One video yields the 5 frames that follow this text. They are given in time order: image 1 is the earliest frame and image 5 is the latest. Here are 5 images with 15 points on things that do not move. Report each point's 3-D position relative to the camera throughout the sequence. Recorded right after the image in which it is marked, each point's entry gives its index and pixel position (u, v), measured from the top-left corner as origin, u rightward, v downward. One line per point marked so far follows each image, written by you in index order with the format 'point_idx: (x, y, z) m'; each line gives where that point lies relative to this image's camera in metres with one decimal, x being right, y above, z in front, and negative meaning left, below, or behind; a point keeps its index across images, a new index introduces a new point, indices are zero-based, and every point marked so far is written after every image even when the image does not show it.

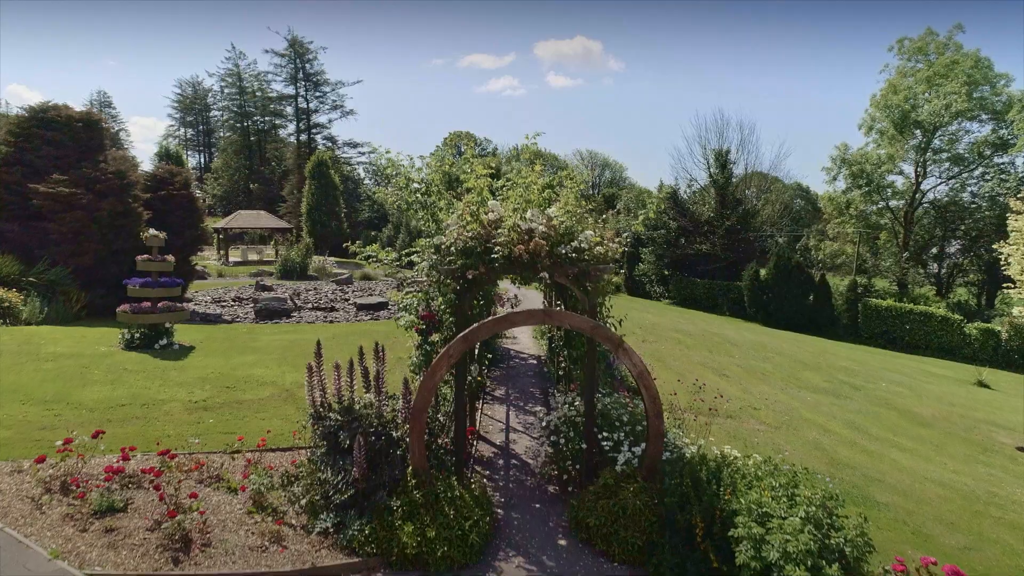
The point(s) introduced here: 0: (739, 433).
0: (+2.6, -1.6, +5.8) m
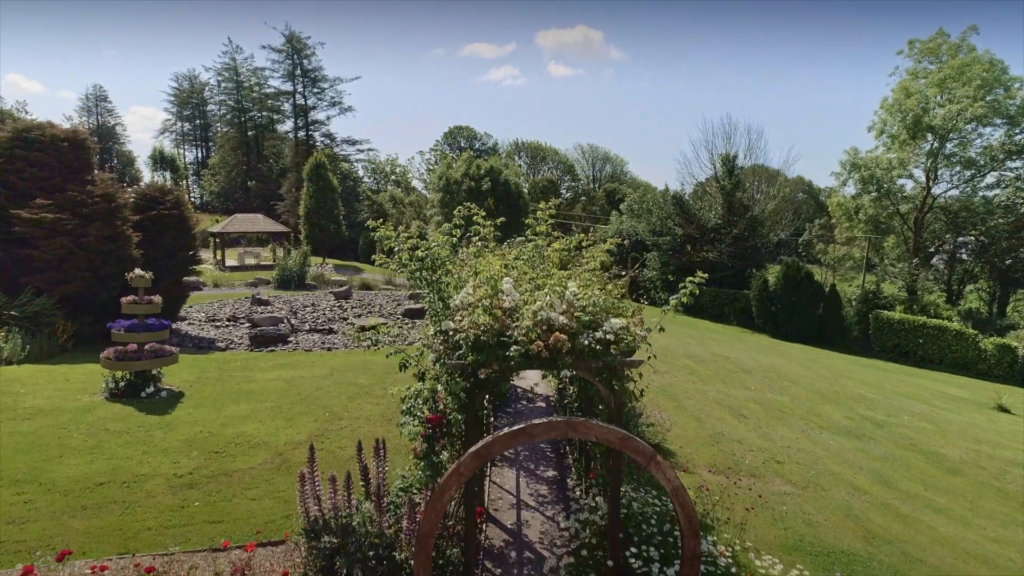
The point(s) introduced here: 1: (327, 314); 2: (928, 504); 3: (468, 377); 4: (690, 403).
0: (+2.7, -2.2, +5.4) m
1: (-5.0, -0.7, +13.8) m
2: (+4.9, -2.5, +6.0) m
3: (-0.3, -0.6, +3.3) m
4: (+2.8, -1.8, +8.0) m
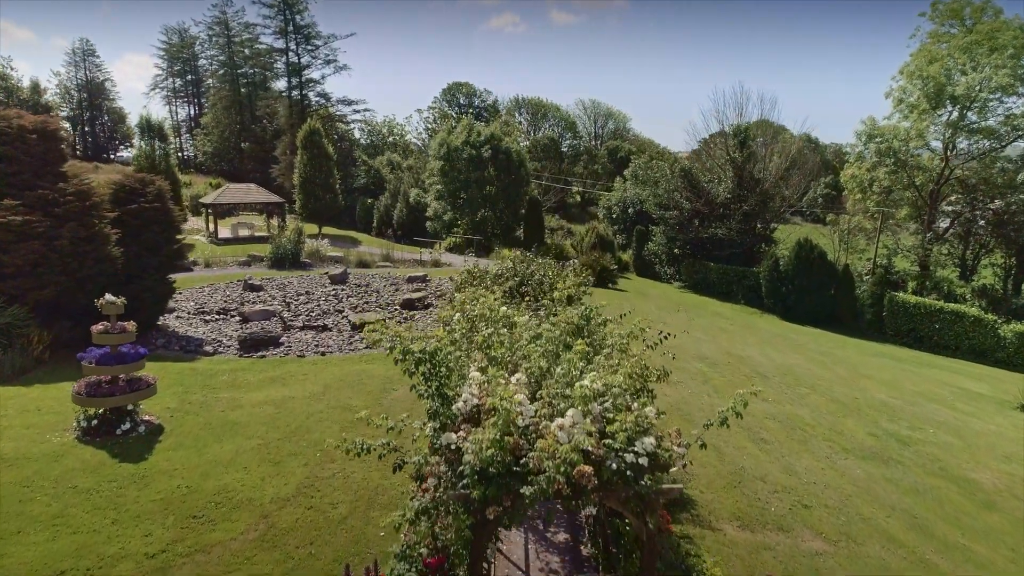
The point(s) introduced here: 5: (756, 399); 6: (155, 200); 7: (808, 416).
0: (+2.8, -2.7, +5.0) m
1: (-4.9, -0.5, +13.2) m
2: (+4.9, -2.9, +5.5) m
3: (-0.2, -1.2, +2.7) m
4: (+2.9, -2.0, +7.5) m
5: (+4.2, -1.9, +8.8) m
6: (-7.7, +1.9, +11.1) m
7: (+5.0, -2.1, +8.6) m
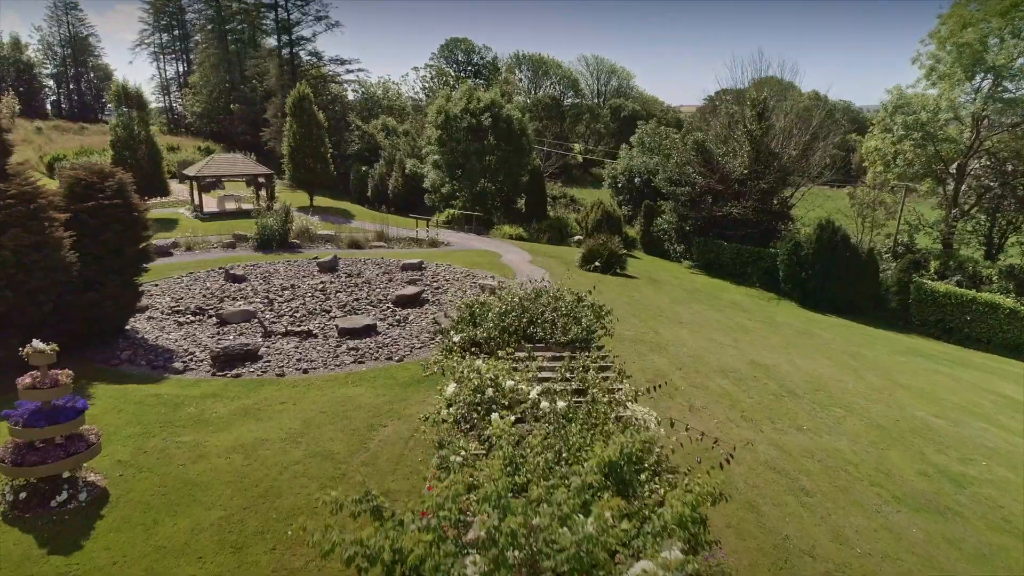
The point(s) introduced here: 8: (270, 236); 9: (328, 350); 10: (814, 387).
0: (+2.8, -3.2, +4.1) m
1: (-4.9, -0.4, +12.2) m
2: (+5.0, -3.4, +4.7) m
3: (-0.2, -1.9, +1.7) m
4: (+2.9, -2.4, +6.6) m
5: (+4.3, -2.2, +7.9) m
6: (-7.7, +1.8, +9.9) m
7: (+5.0, -2.4, +7.7) m
8: (-9.0, +1.9, +19.1) m
9: (-3.5, -1.2, +9.8) m
10: (+5.7, -1.9, +9.7) m
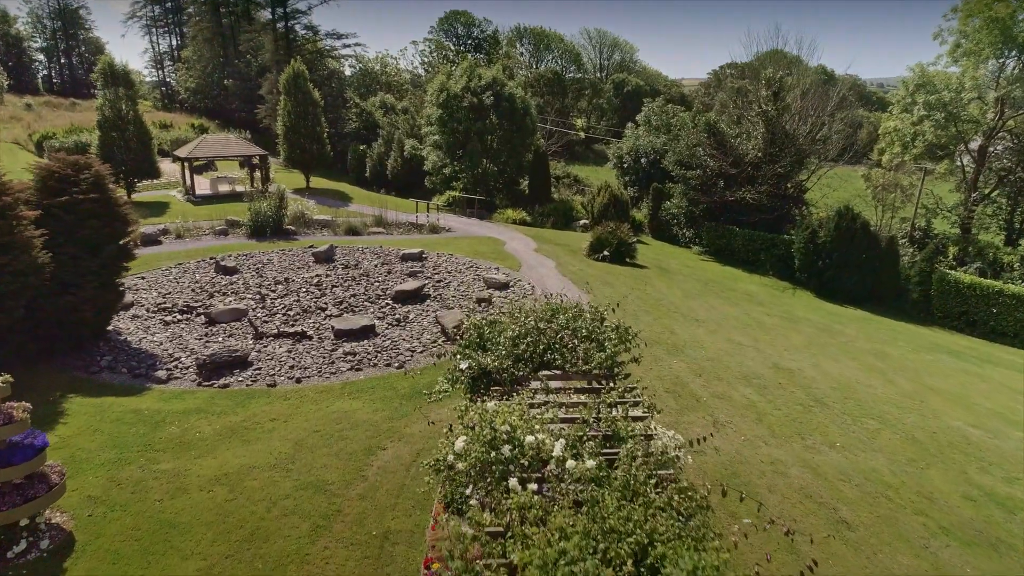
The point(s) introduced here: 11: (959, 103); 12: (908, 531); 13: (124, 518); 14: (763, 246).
0: (+3.0, -3.4, +3.6) m
1: (-4.7, -0.3, +11.5) m
2: (+5.1, -3.6, +4.1) m
3: (0.0, -2.3, +1.2) m
4: (+3.1, -2.5, +6.0) m
5: (+4.4, -2.3, +7.3) m
6: (-7.5, +1.8, +9.1) m
7: (+5.2, -2.5, +7.1) m
8: (-8.9, +2.3, +18.4) m
9: (-3.4, -1.2, +9.2) m
10: (+5.8, -1.9, +9.0) m
11: (+17.1, +7.1, +19.3) m
12: (+4.6, -2.8, +6.0) m
13: (-3.9, -2.3, +5.2) m
14: (+9.5, +1.6, +19.2) m
